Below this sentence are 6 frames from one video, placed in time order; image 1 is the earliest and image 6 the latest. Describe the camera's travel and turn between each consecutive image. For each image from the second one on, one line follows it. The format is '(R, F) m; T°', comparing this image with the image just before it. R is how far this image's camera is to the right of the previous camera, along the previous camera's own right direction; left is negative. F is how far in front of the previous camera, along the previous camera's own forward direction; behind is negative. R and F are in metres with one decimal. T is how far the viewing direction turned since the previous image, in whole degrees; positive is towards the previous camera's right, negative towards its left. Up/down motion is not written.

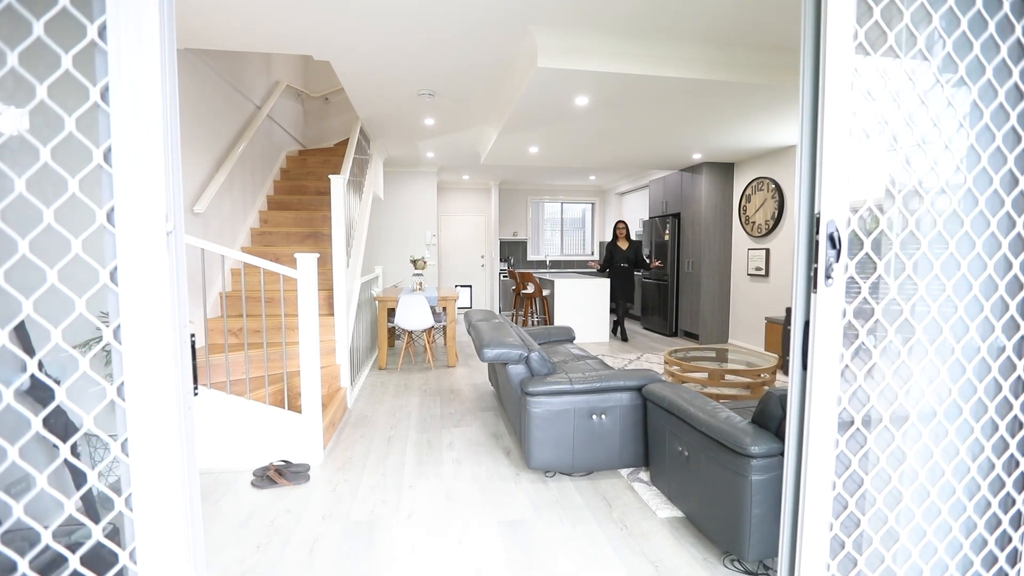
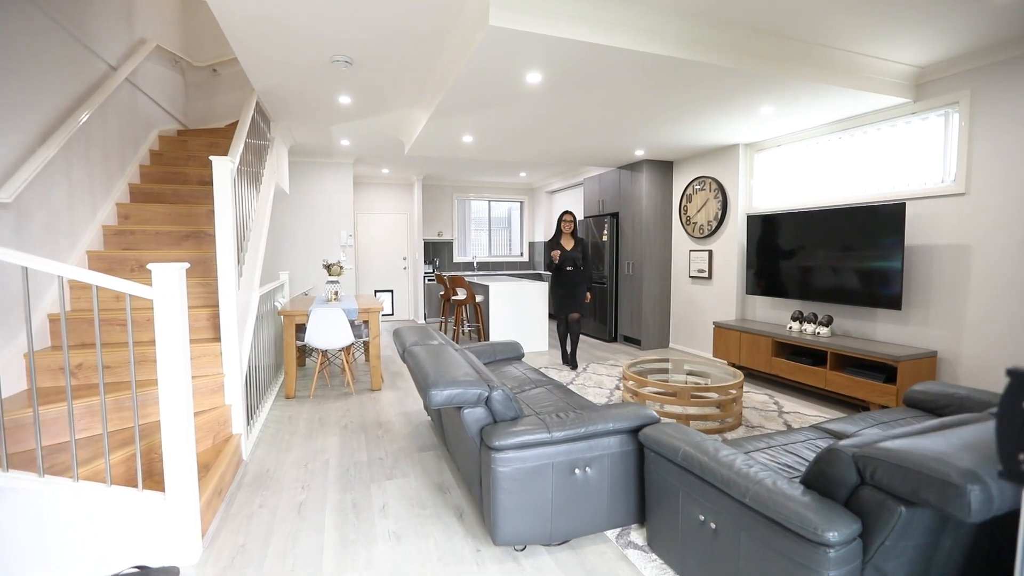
(-0.1, +0.6) m; +10°
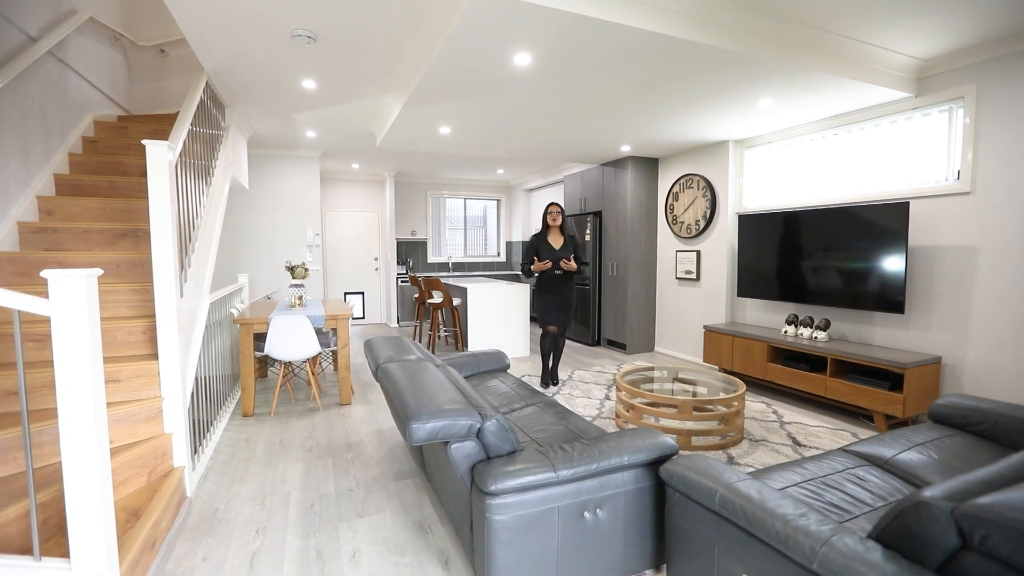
(-0.1, +0.3) m; +3°
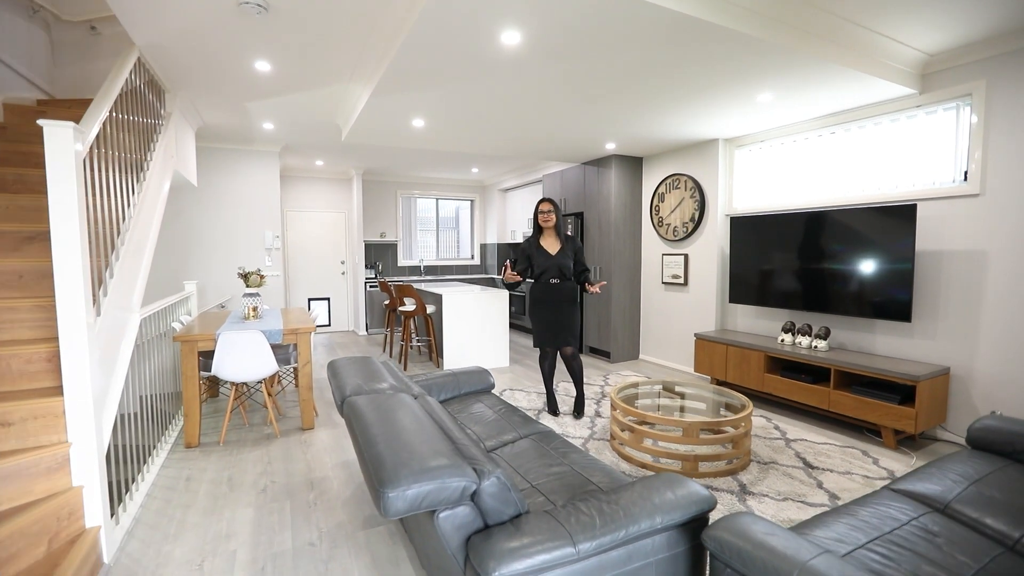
(-0.1, +0.3) m; +4°
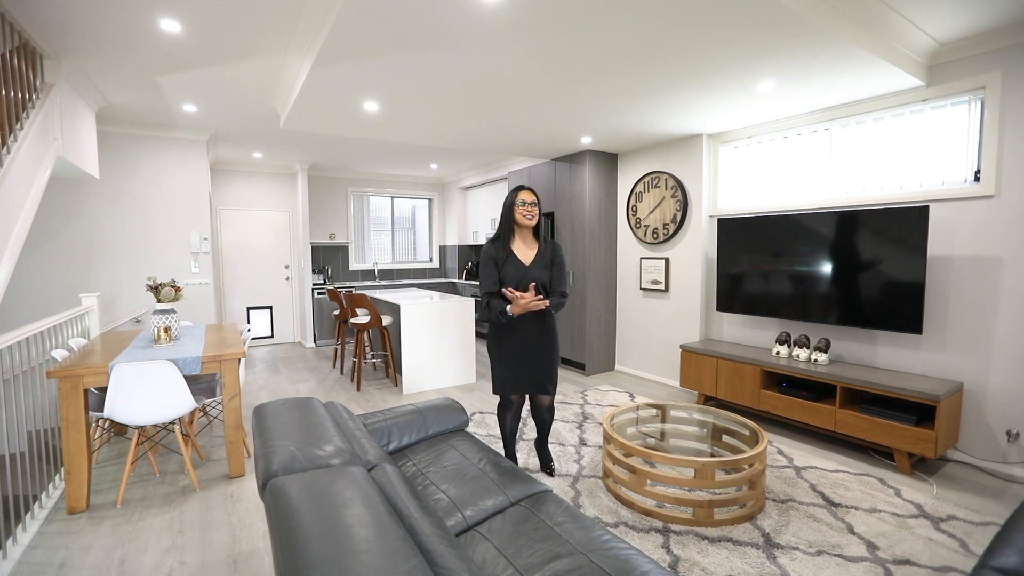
(-0.1, +0.5) m; +5°
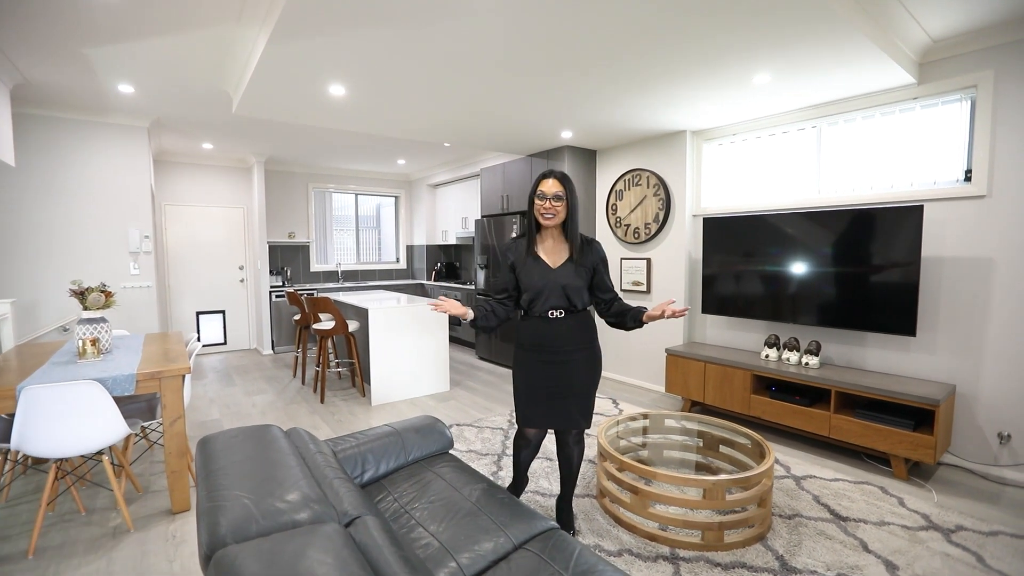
(-0.1, +0.2) m; +4°
